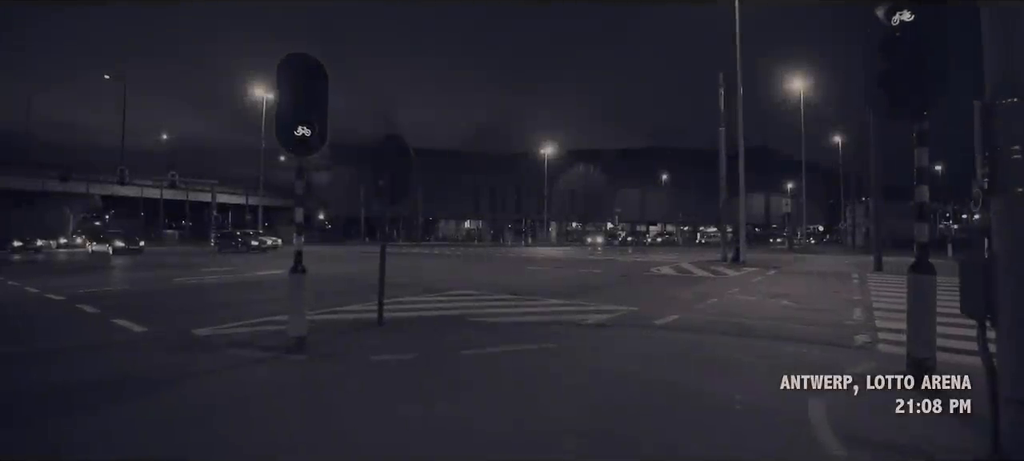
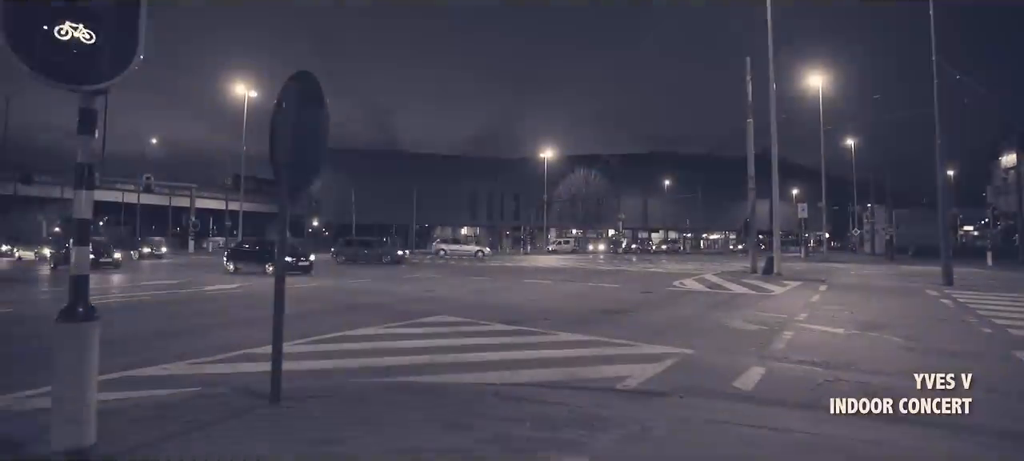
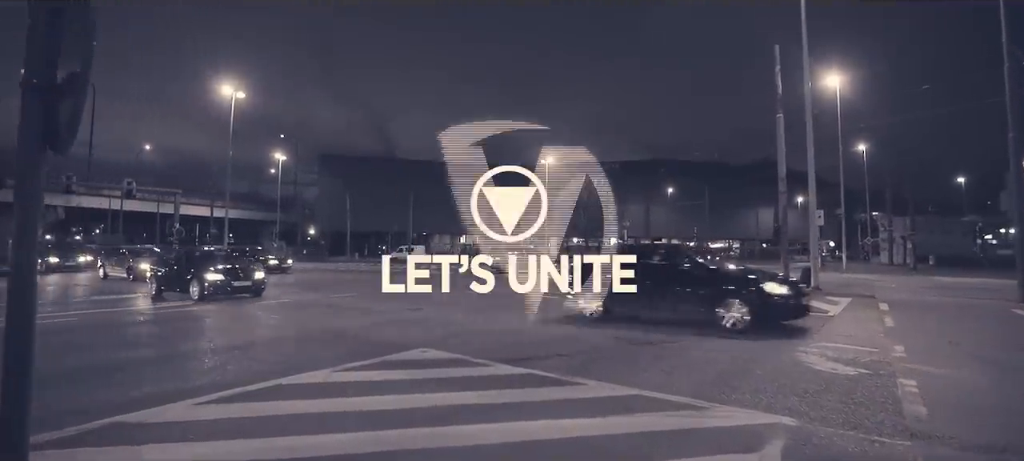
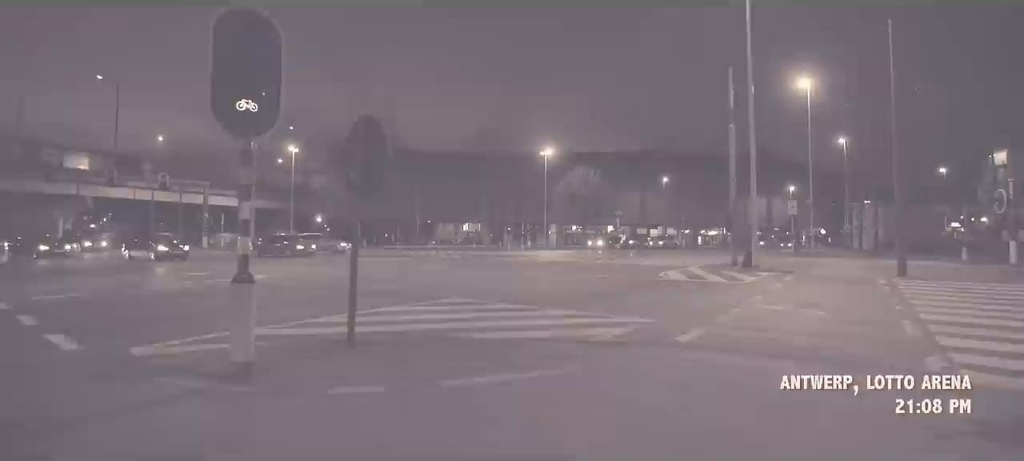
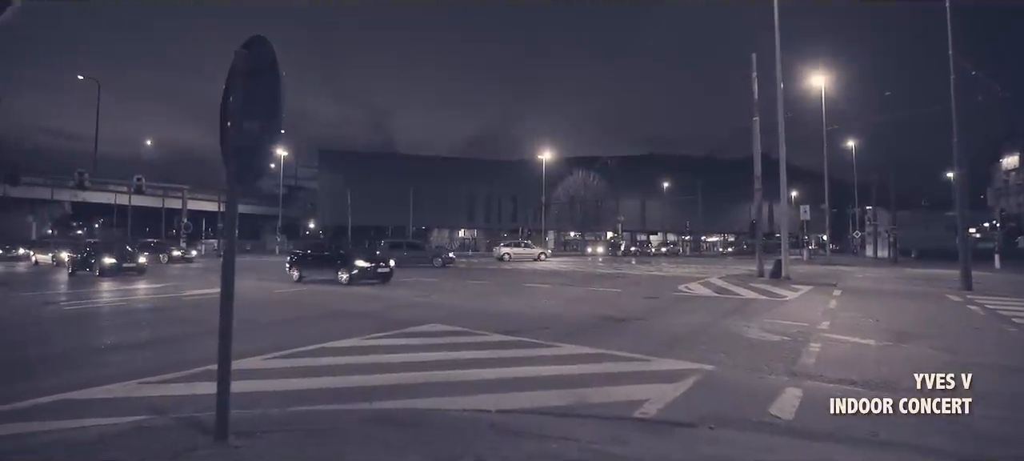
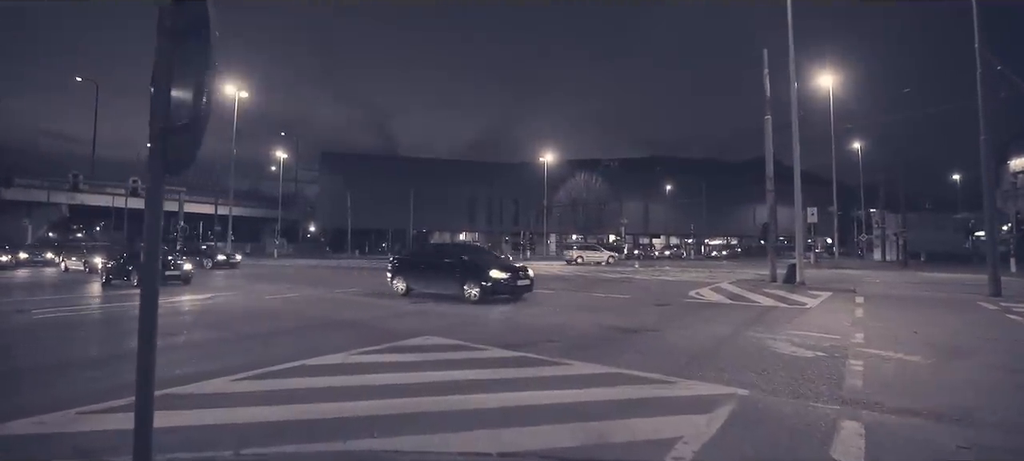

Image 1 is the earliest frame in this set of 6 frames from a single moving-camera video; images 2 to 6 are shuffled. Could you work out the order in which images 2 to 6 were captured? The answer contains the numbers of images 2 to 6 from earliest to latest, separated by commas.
4, 2, 5, 6, 3
